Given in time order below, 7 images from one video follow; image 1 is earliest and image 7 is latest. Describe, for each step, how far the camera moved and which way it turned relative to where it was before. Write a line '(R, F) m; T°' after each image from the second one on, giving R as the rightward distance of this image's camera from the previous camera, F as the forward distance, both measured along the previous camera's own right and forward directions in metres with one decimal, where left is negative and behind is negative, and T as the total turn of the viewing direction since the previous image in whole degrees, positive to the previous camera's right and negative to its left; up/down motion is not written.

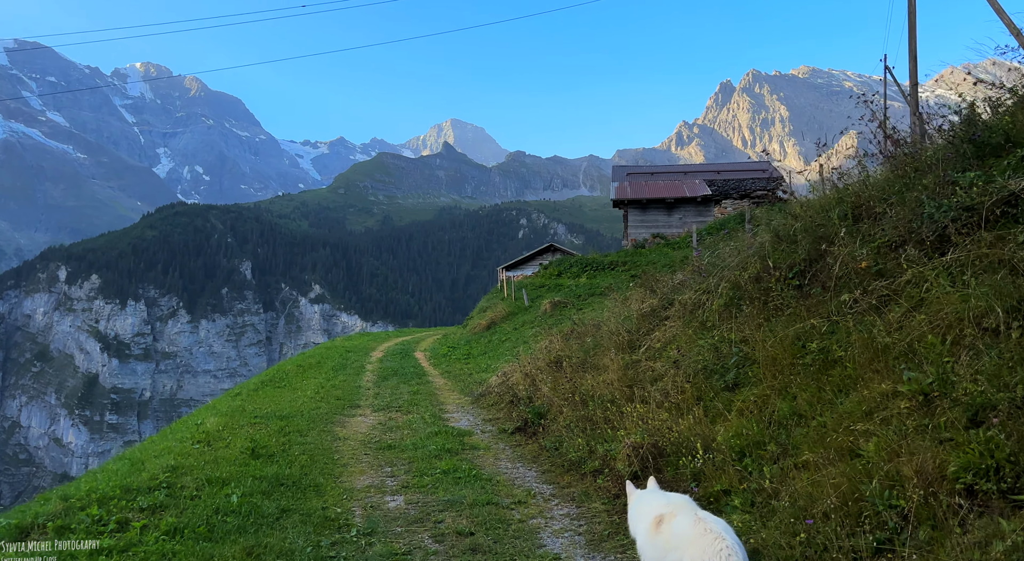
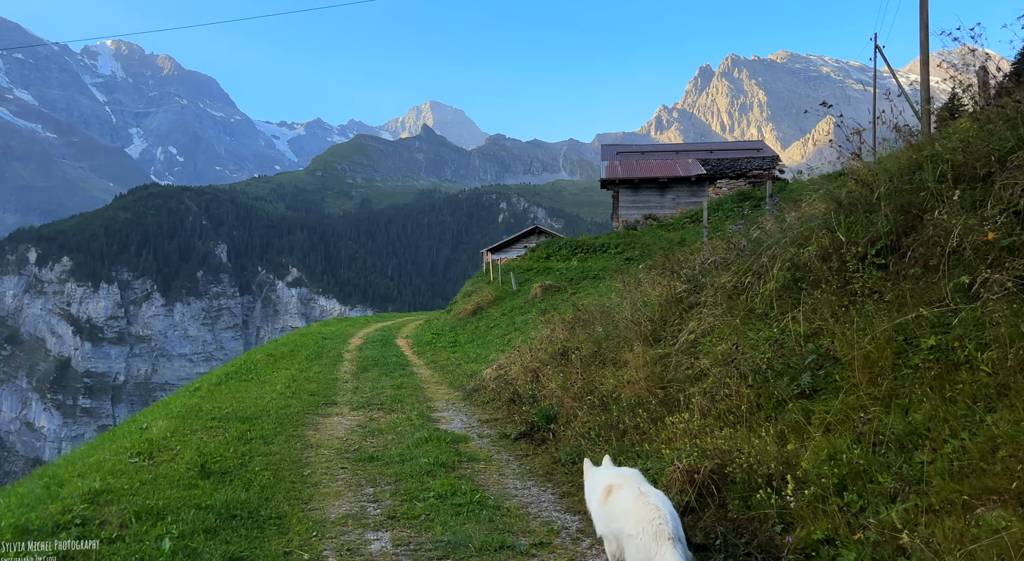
(-0.4, +2.1) m; +2°
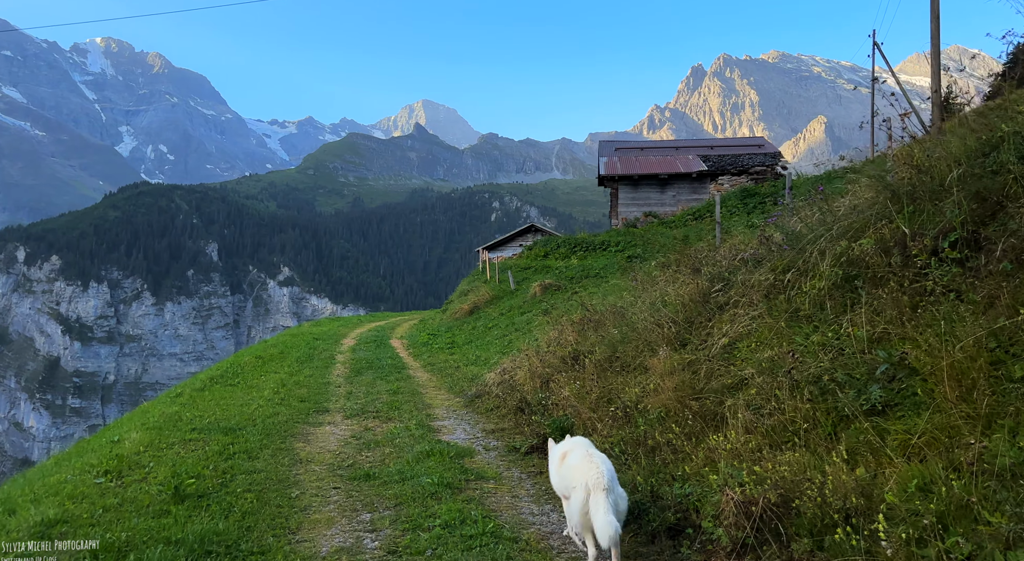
(-0.3, +1.1) m; +1°
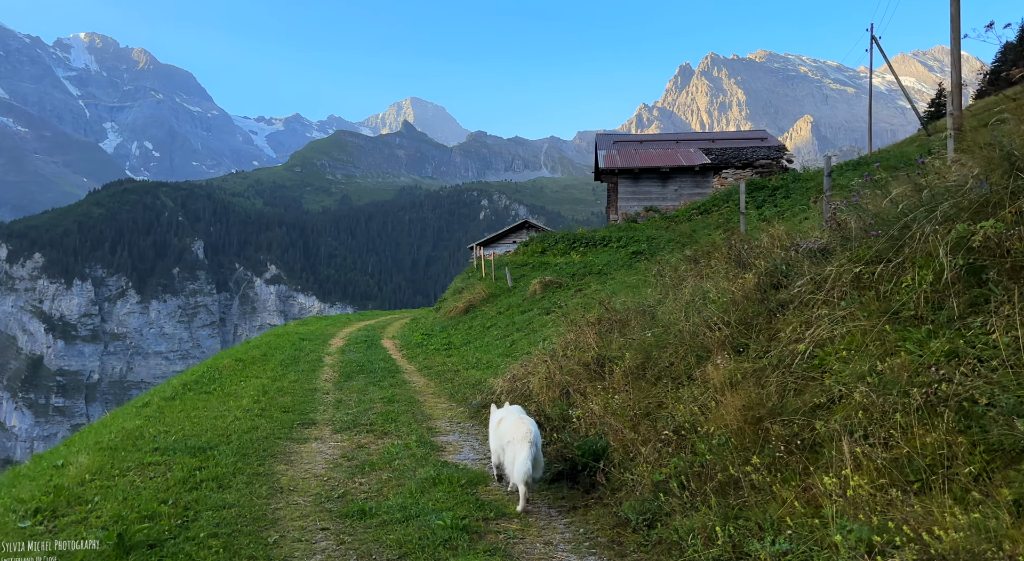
(-0.4, +1.7) m; +1°
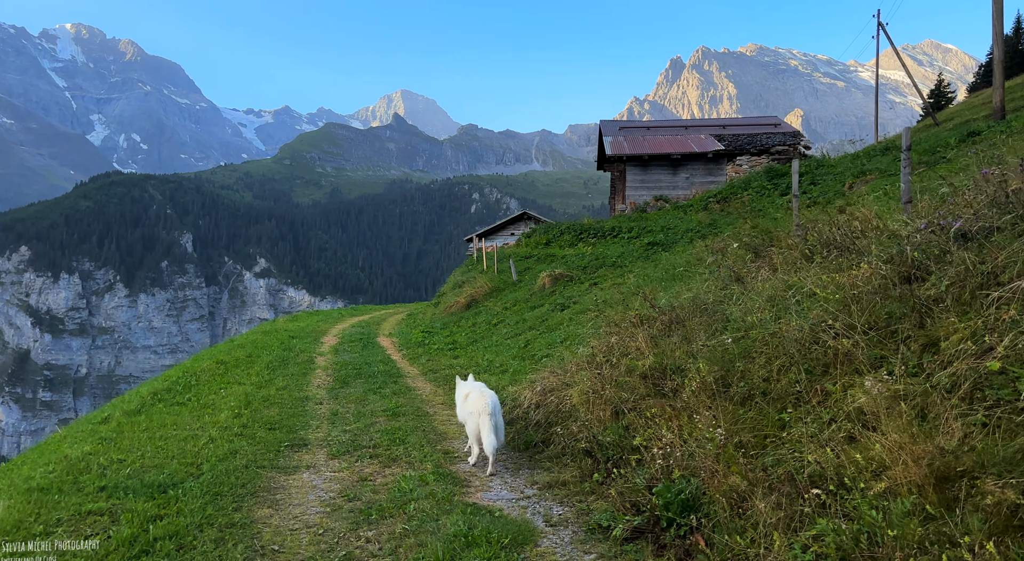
(-0.6, +2.2) m; +1°
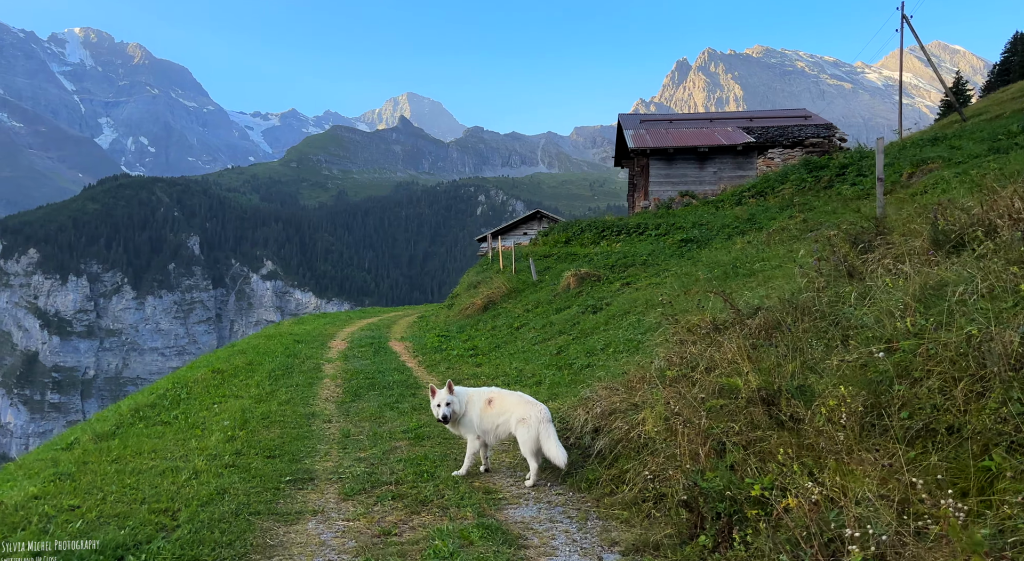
(-0.6, +2.1) m; 0°
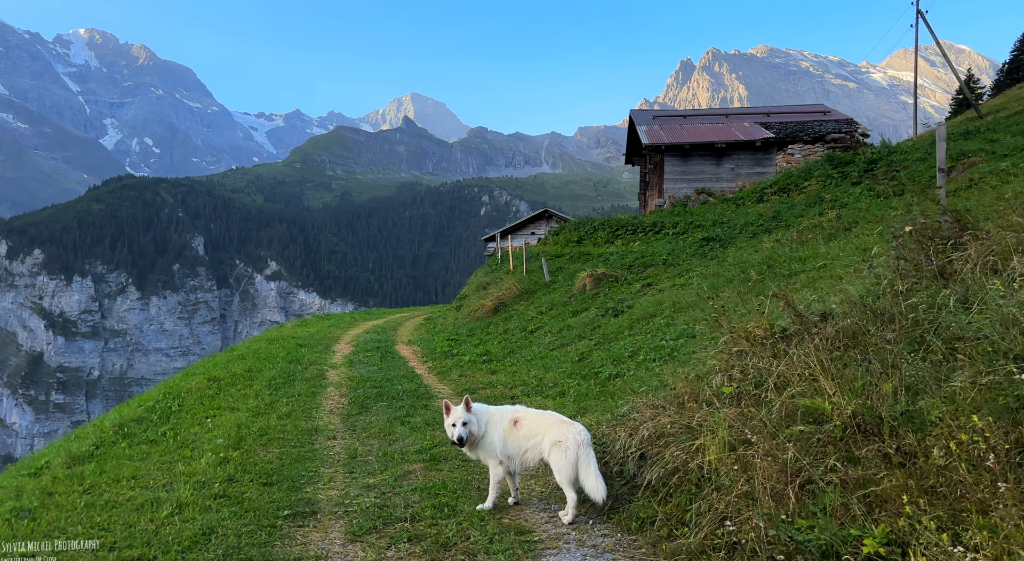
(-0.3, +1.2) m; 0°
